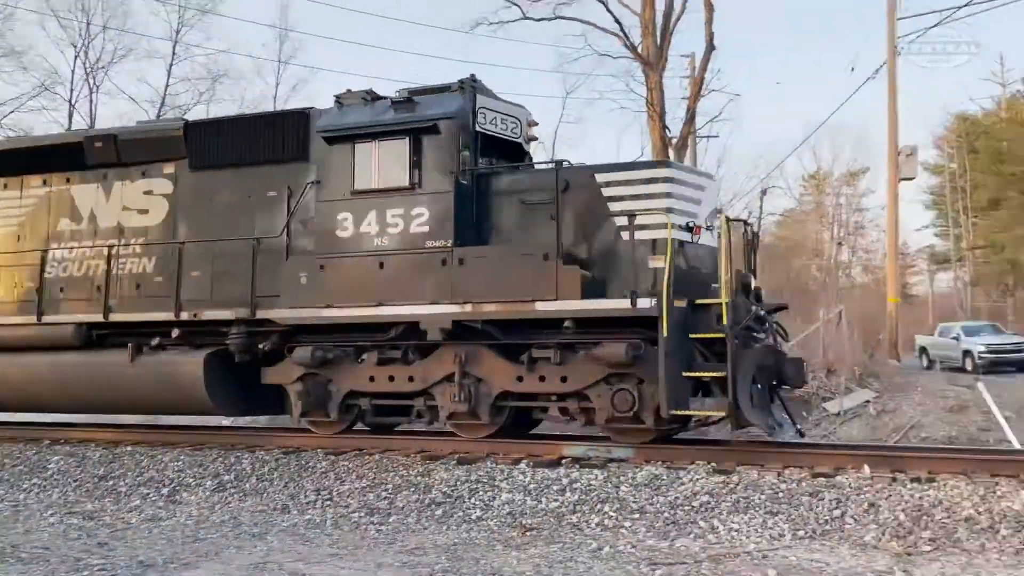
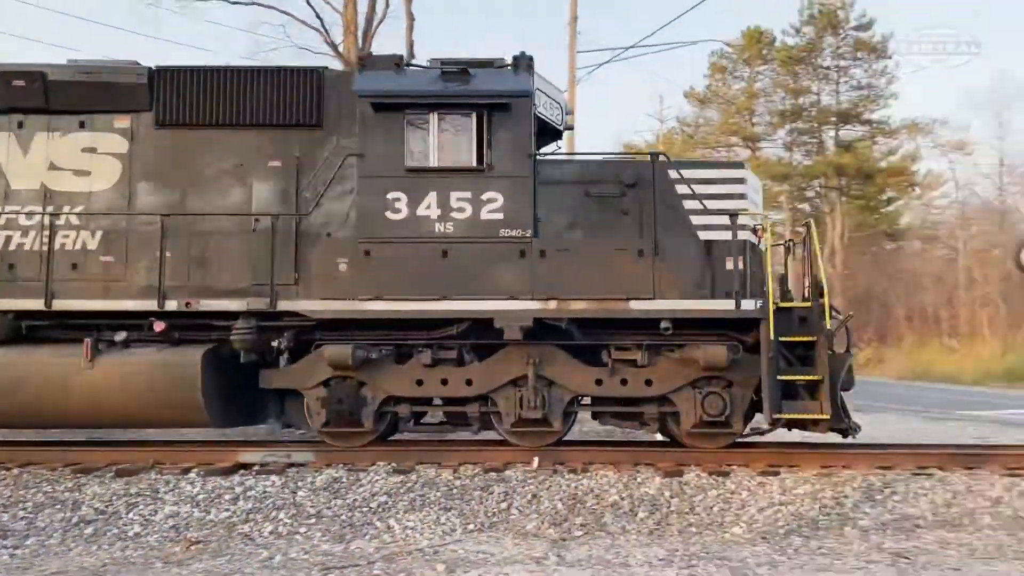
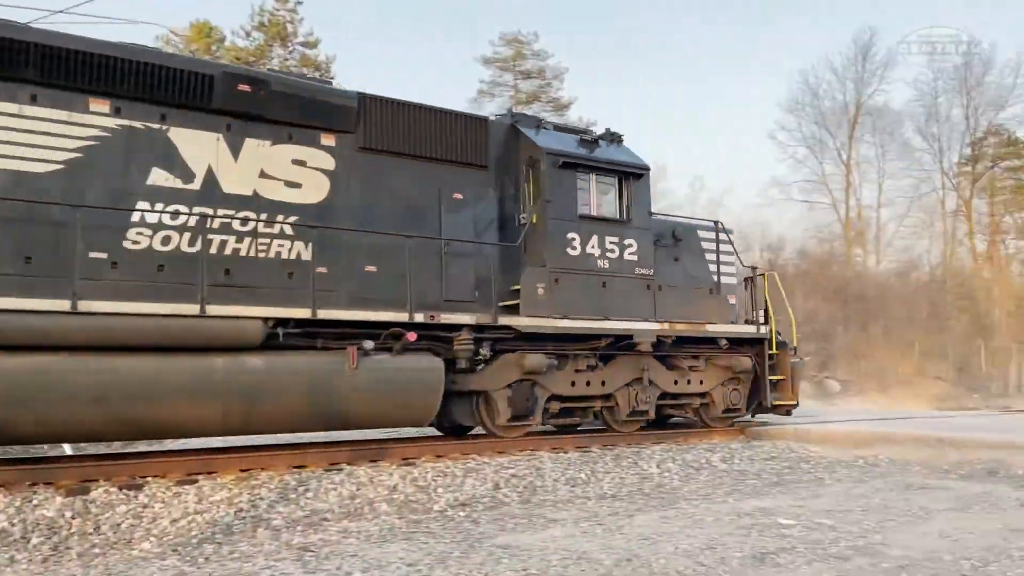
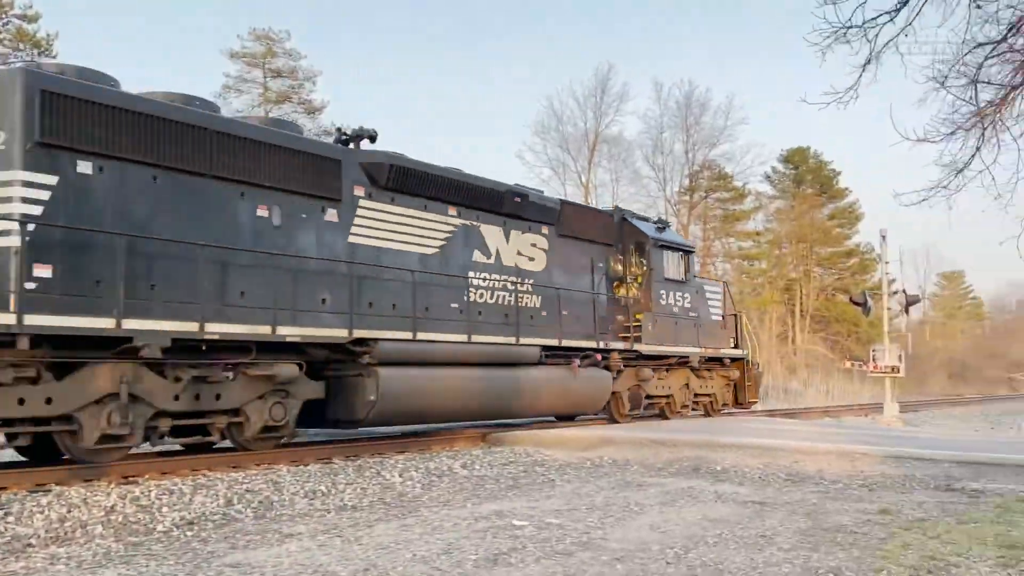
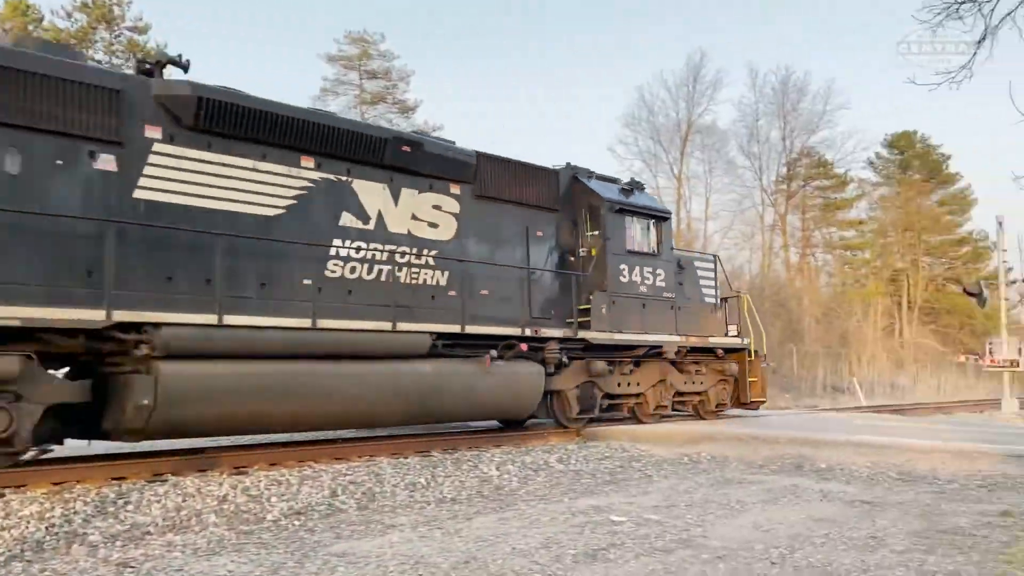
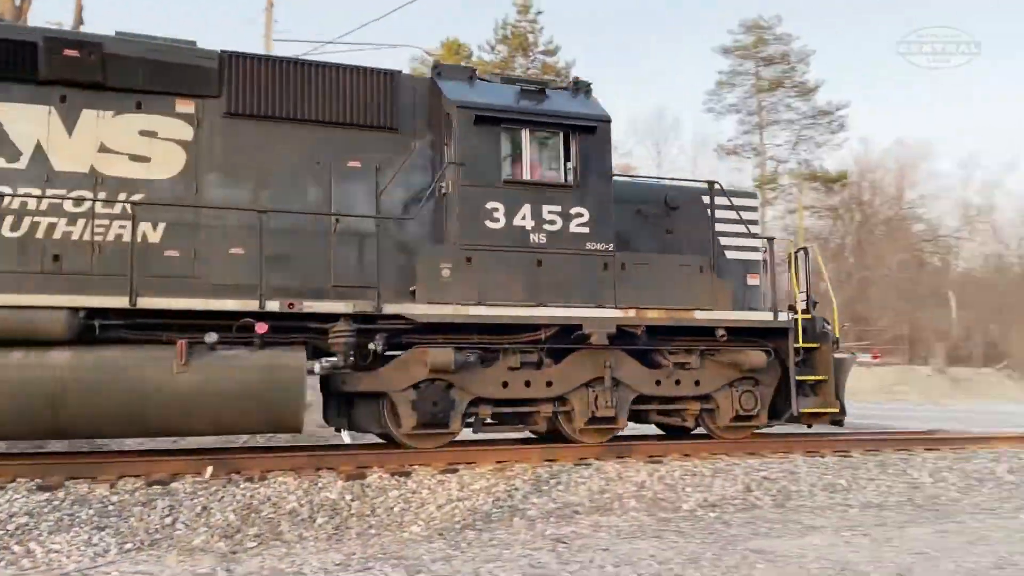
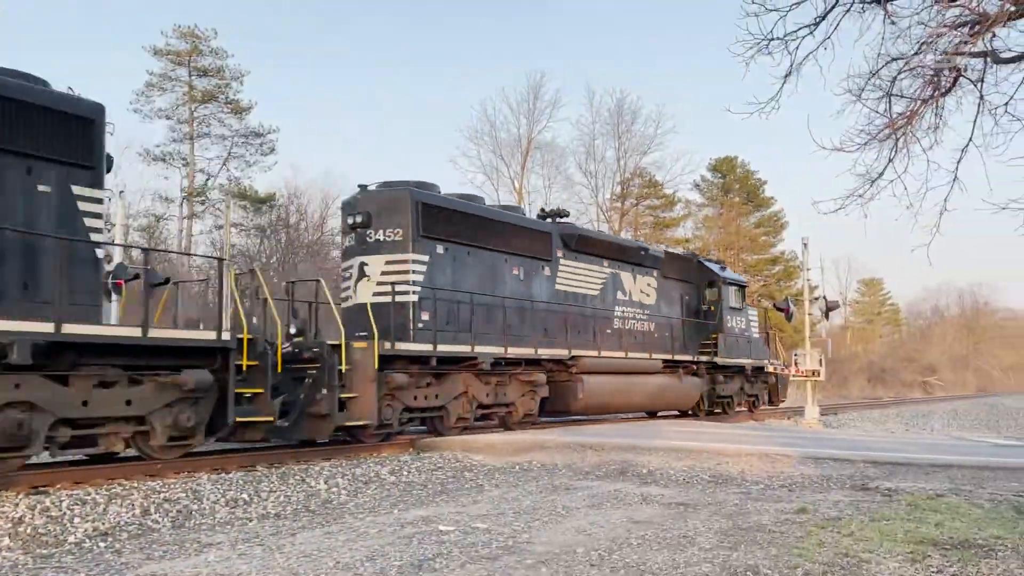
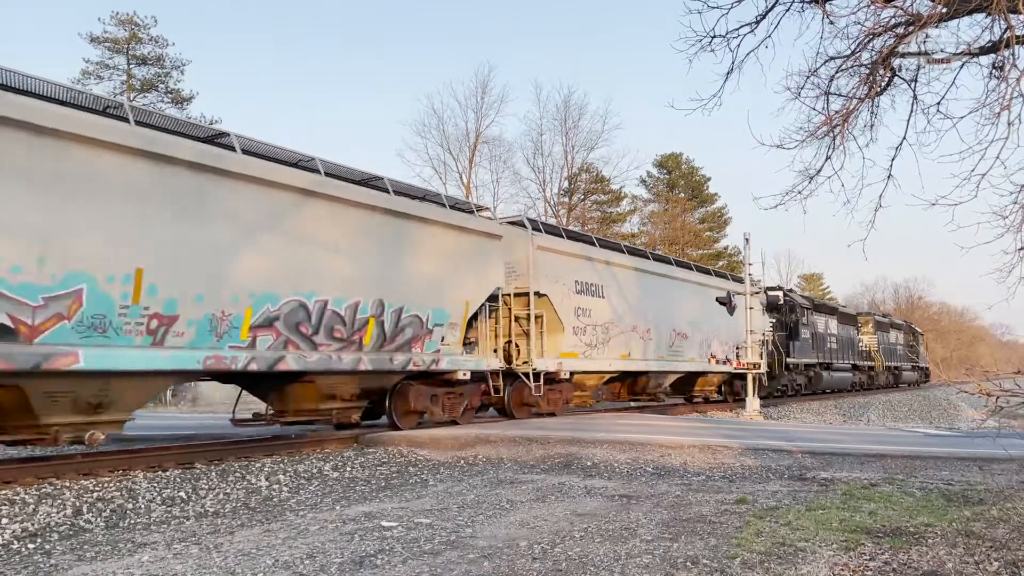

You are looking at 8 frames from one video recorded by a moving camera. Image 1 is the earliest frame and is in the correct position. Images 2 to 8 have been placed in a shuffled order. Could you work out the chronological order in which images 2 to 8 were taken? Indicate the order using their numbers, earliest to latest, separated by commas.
2, 6, 3, 5, 4, 7, 8
